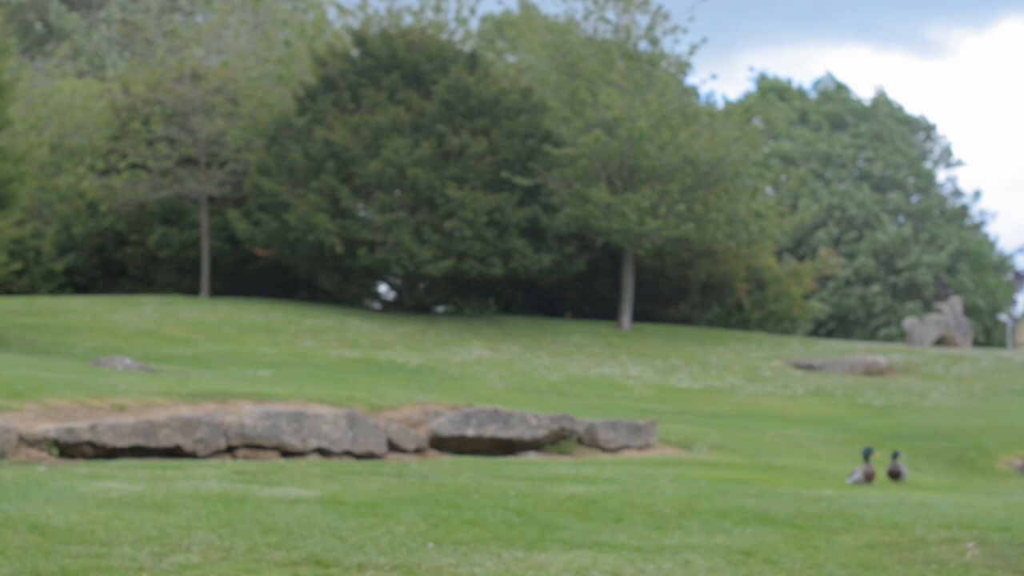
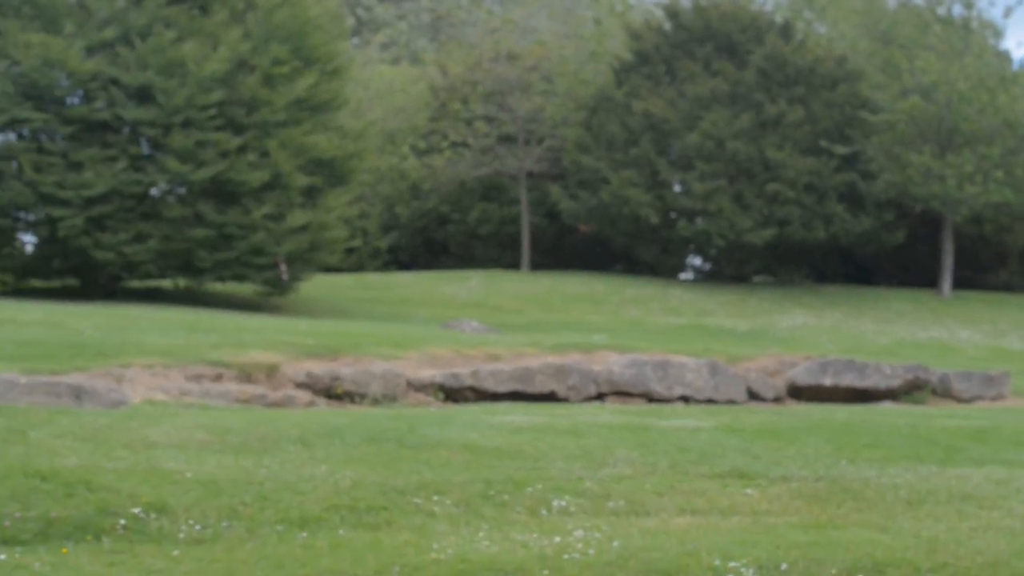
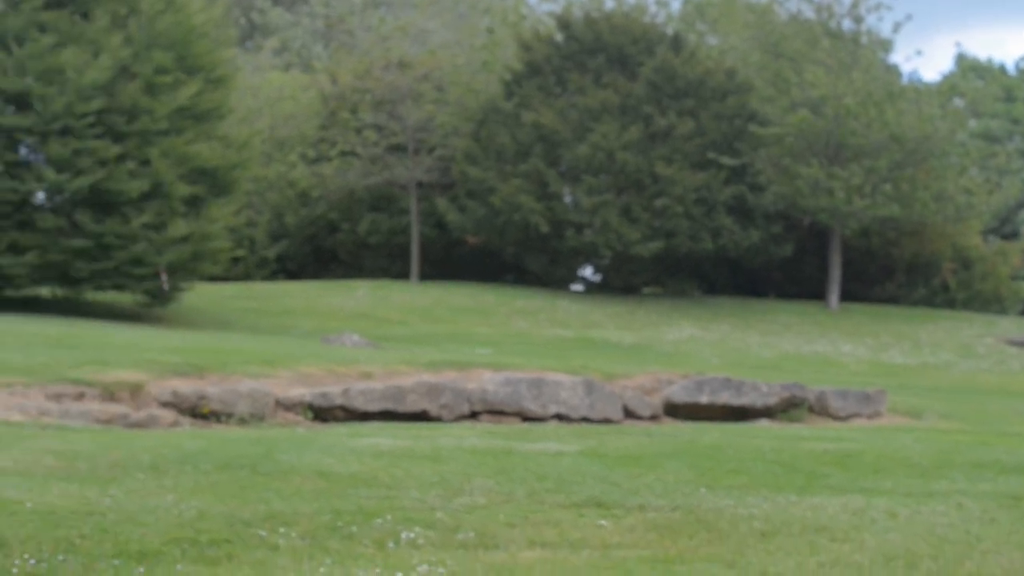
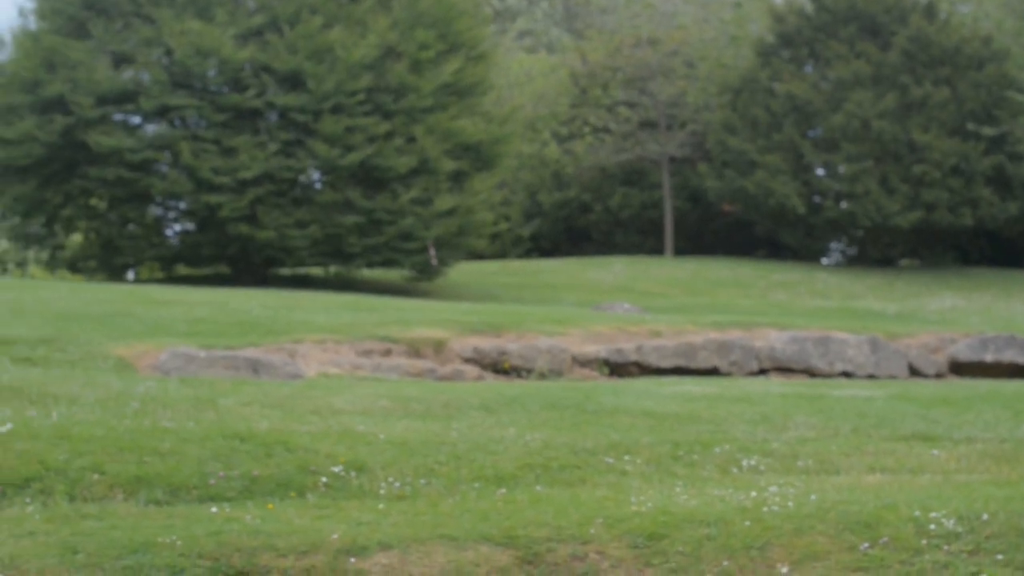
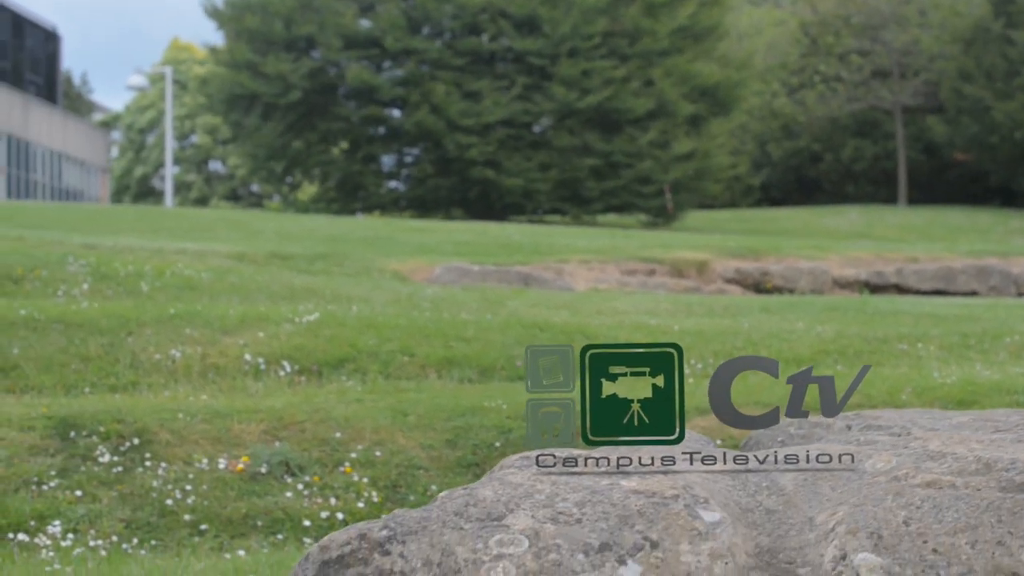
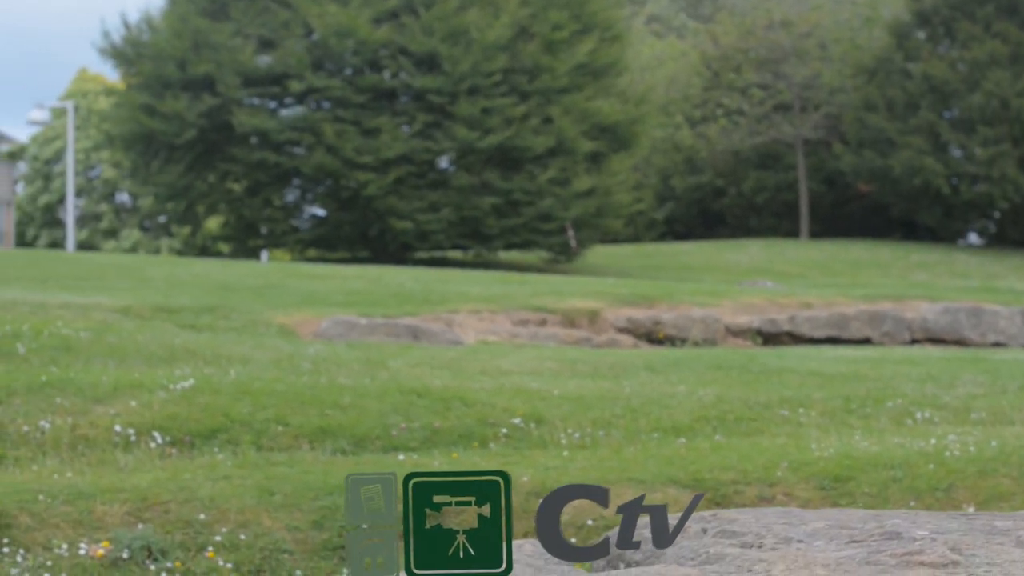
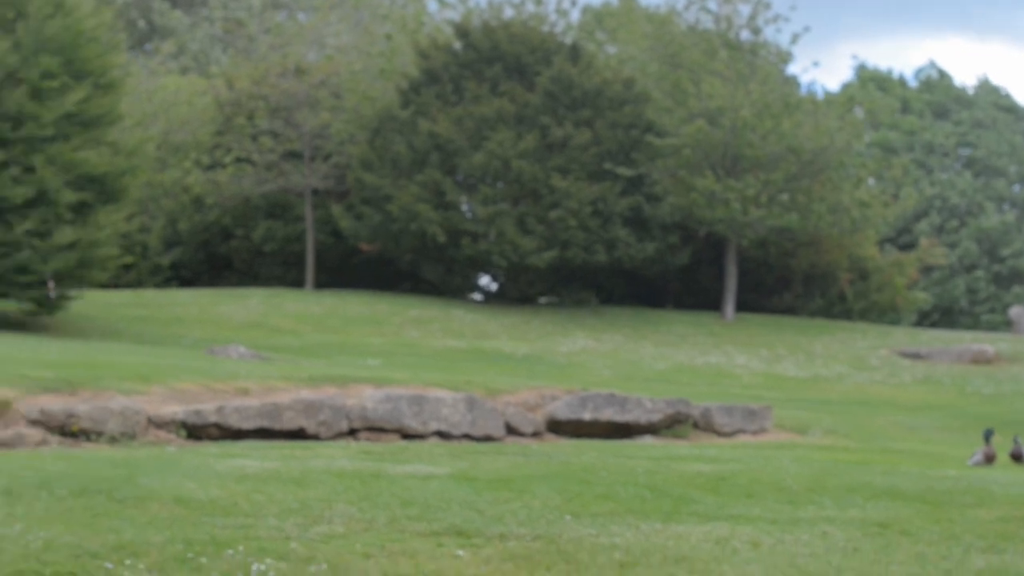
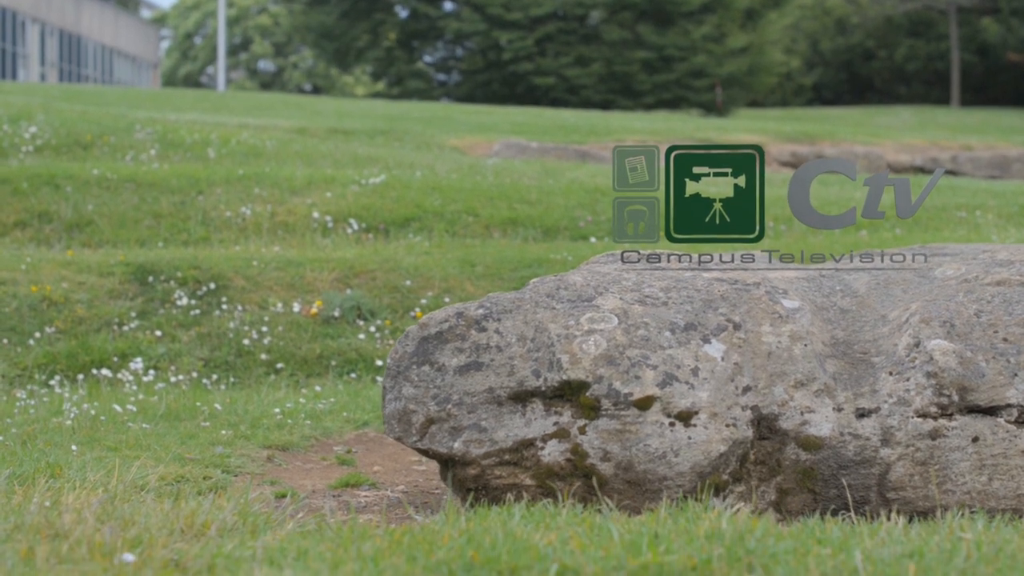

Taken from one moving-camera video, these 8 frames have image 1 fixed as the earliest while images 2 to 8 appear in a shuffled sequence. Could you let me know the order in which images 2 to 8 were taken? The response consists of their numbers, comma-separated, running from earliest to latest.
7, 3, 2, 4, 6, 5, 8
